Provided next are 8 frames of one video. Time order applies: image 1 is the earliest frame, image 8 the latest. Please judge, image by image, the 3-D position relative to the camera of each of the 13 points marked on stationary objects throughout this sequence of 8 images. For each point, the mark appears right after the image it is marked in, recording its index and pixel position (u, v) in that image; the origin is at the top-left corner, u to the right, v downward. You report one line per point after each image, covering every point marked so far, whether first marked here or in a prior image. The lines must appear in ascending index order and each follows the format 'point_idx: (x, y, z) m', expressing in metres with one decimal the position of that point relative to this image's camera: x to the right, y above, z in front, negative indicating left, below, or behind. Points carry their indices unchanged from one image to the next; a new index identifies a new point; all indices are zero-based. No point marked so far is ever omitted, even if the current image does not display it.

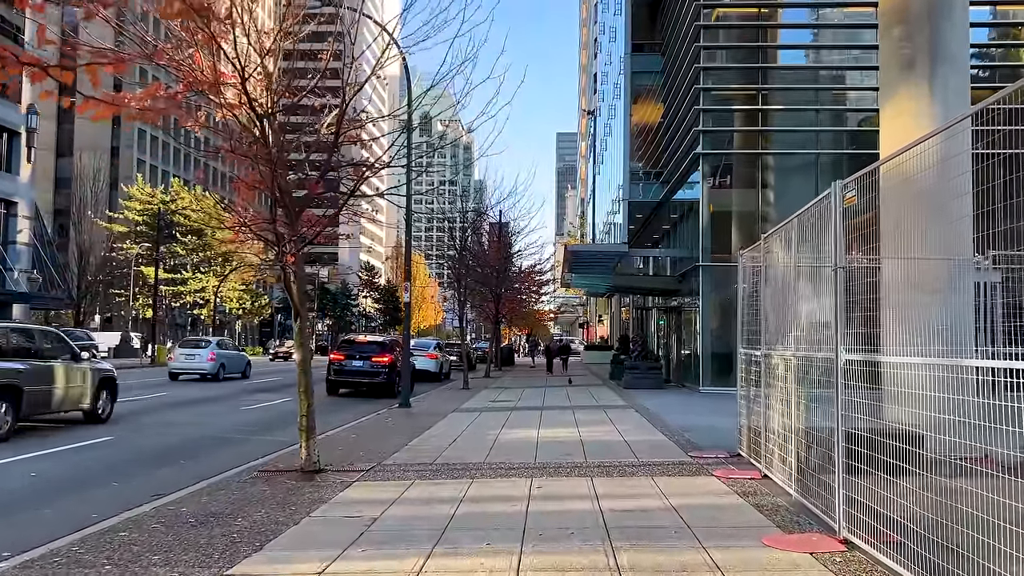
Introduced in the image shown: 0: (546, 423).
0: (+0.6, -2.3, +13.2) m
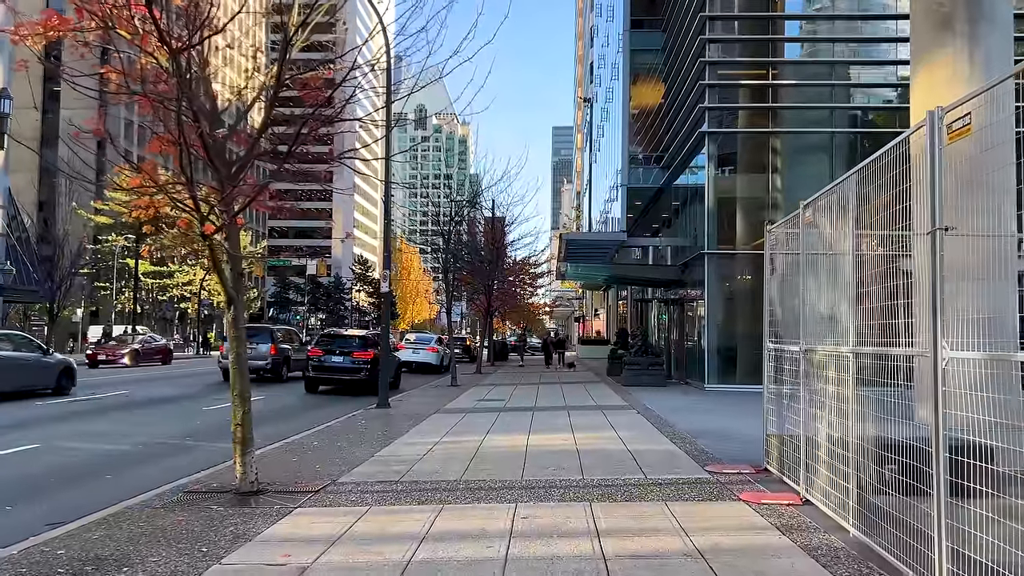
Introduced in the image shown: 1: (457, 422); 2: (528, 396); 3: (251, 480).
0: (+0.4, -2.1, +11.6) m
1: (-0.9, -2.2, +12.7) m
2: (+0.3, -2.4, +17.3) m
3: (-2.4, -1.8, +7.1) m
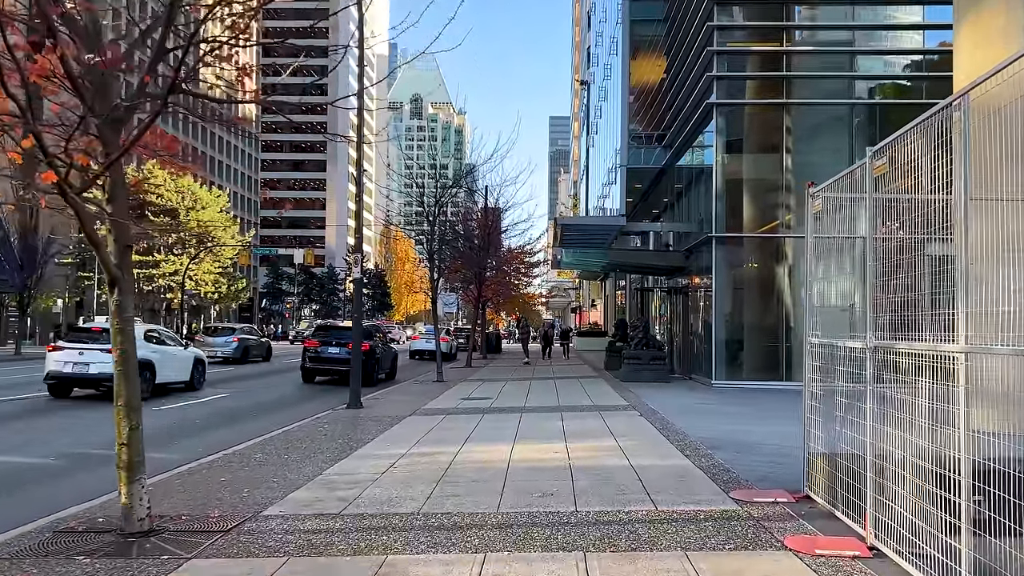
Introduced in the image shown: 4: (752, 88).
0: (+0.2, -1.9, +9.9) m
1: (-1.1, -2.0, +11.0) m
2: (+0.1, -2.1, +15.6) m
3: (-2.6, -1.6, +5.4) m
4: (+5.8, +4.9, +18.9) m
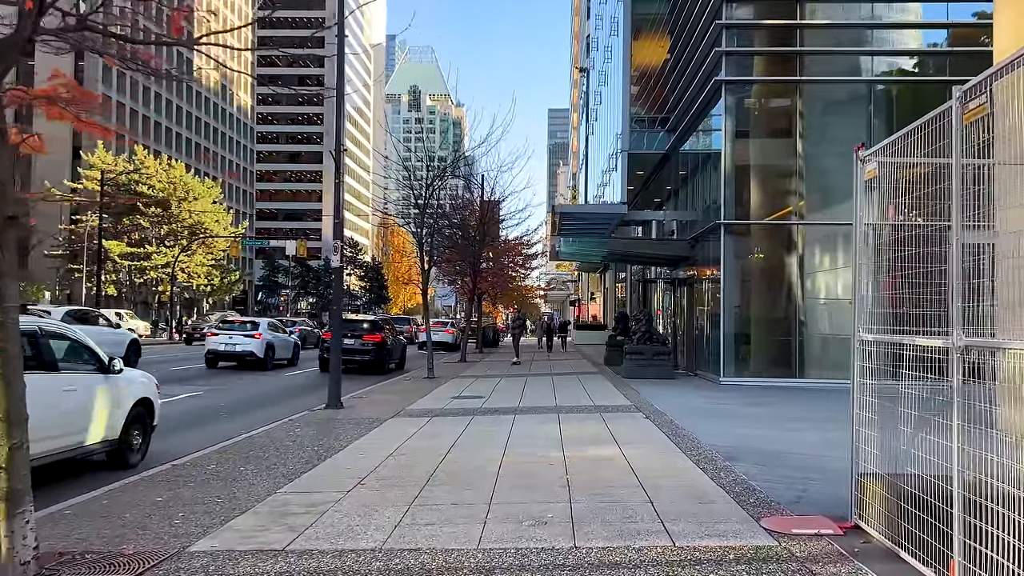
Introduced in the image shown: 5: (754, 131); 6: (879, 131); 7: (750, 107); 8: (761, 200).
0: (+0.1, -1.7, +8.8) m
1: (-1.2, -1.8, +9.9) m
2: (0.0, -1.9, +14.5) m
3: (-2.7, -1.5, +4.3) m
4: (+5.7, +5.1, +17.7) m
5: (+5.5, +3.6, +17.8) m
6: (+8.3, +3.5, +17.5) m
7: (+5.4, +4.1, +17.8) m
8: (+5.7, +2.0, +17.7) m
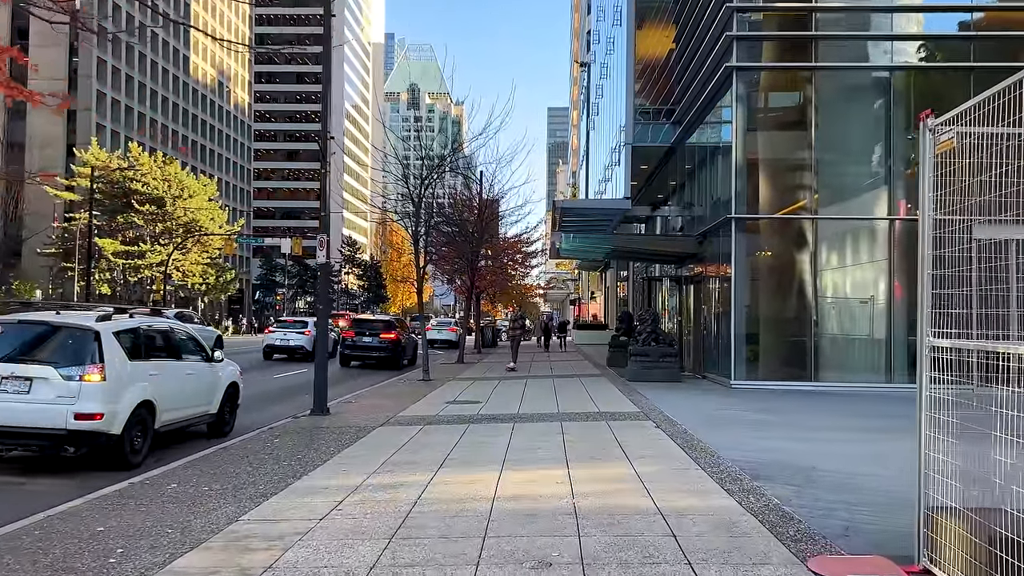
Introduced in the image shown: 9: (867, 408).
0: (0.0, -1.7, +7.9) m
1: (-1.2, -1.8, +9.0) m
2: (0.0, -1.9, +13.6) m
3: (-2.7, -1.5, +3.4) m
4: (+5.7, +5.1, +16.8) m
5: (+5.5, +3.6, +17.0) m
6: (+8.3, +3.6, +16.7) m
7: (+5.4, +4.2, +16.9) m
8: (+5.6, +2.0, +16.8) m
9: (+5.4, -1.8, +11.8) m
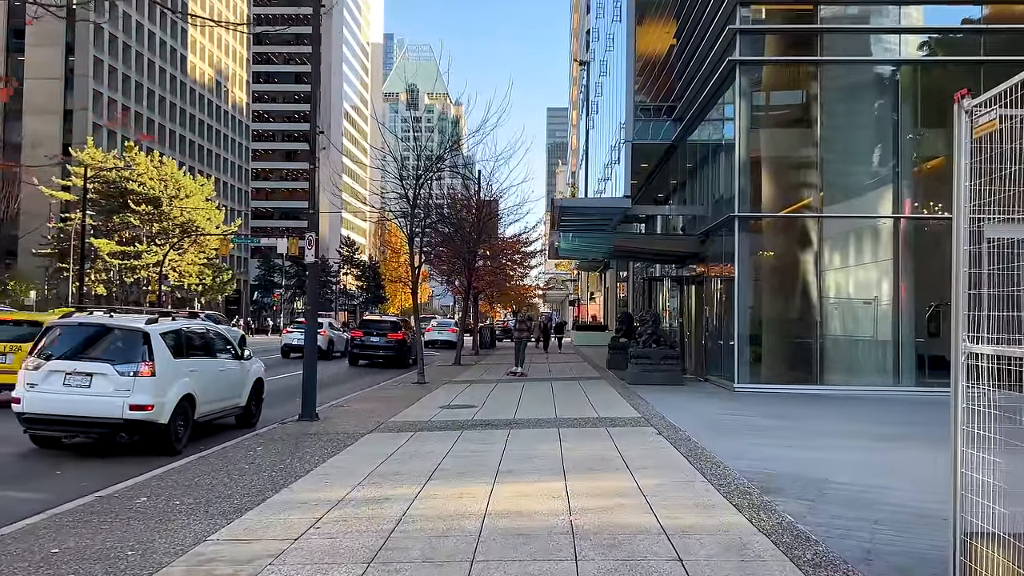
0: (0.0, -1.7, +7.5) m
1: (-1.3, -1.8, +8.6) m
2: (-0.1, -1.9, +13.1) m
3: (-2.8, -1.5, +3.0) m
4: (+5.6, +5.1, +16.4) m
5: (+5.5, +3.6, +16.5) m
6: (+8.2, +3.6, +16.2) m
7: (+5.3, +4.2, +16.5) m
8: (+5.6, +2.0, +16.4) m
9: (+5.3, -1.8, +11.4) m
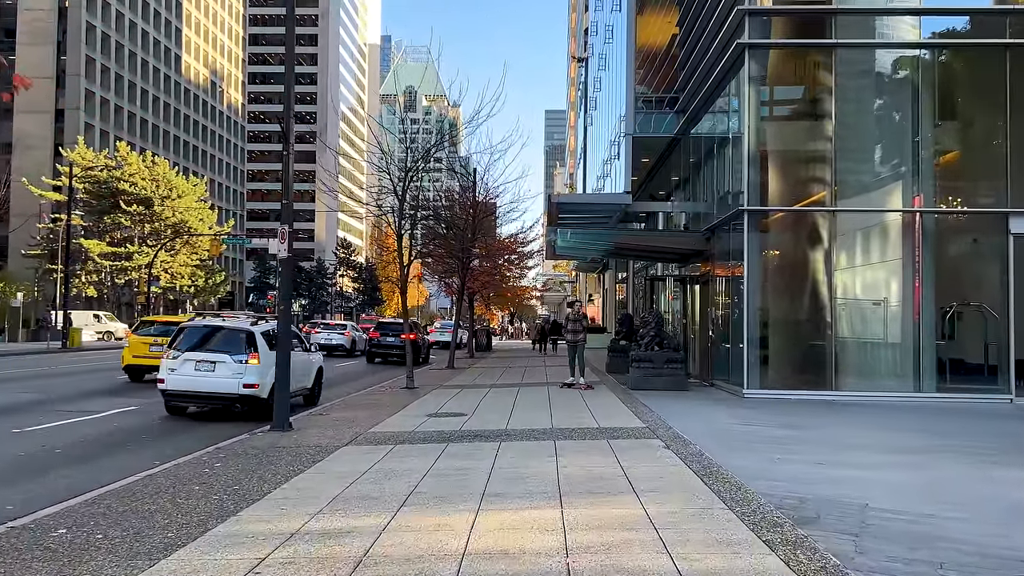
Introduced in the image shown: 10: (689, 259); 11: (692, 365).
0: (-0.1, -1.7, +6.5) m
1: (-1.4, -1.7, +7.6) m
2: (-0.2, -1.9, +12.1) m
3: (-2.9, -1.4, +2.0) m
4: (+5.5, +5.1, +15.4) m
5: (+5.3, +3.6, +15.5) m
6: (+8.1, +3.6, +15.3) m
7: (+5.2, +4.2, +15.5) m
8: (+5.5, +2.0, +15.4) m
9: (+5.2, -1.8, +10.4) m
10: (+4.5, +0.7, +19.8) m
11: (+4.5, -1.9, +19.6) m
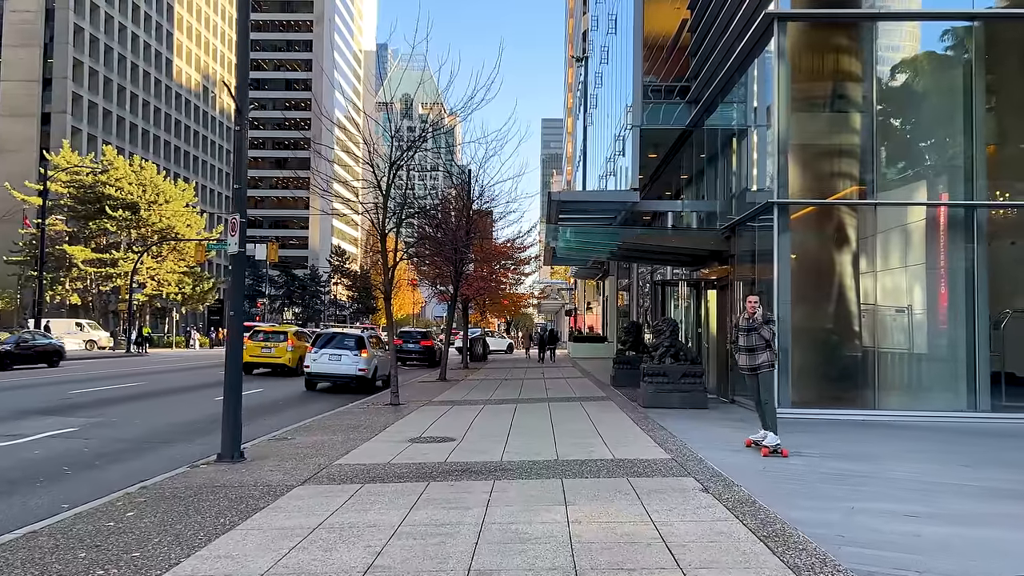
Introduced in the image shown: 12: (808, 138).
0: (-0.1, -1.6, +4.7) m
1: (-1.4, -1.7, +5.8) m
2: (-0.3, -1.9, +10.4) m
3: (-2.8, -1.3, +0.2) m
4: (+5.4, +5.0, +13.7) m
5: (+5.3, +3.6, +13.8) m
6: (+8.0, +3.5, +13.6) m
7: (+5.1, +4.1, +13.8) m
8: (+5.4, +2.0, +13.7) m
9: (+5.2, -1.8, +8.7) m
10: (+4.4, +0.6, +18.1) m
11: (+4.4, -2.1, +17.9) m
12: (+5.3, +2.6, +13.8) m
